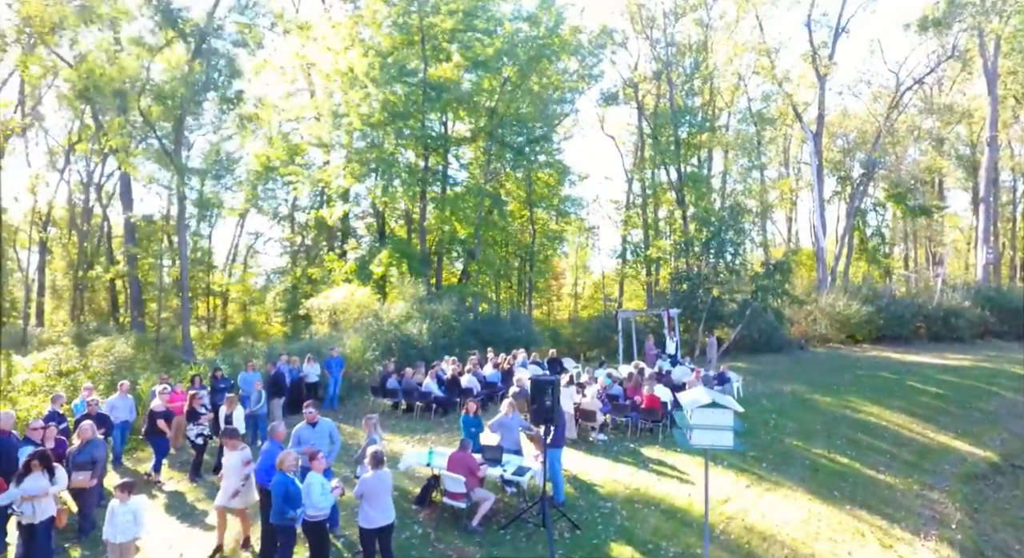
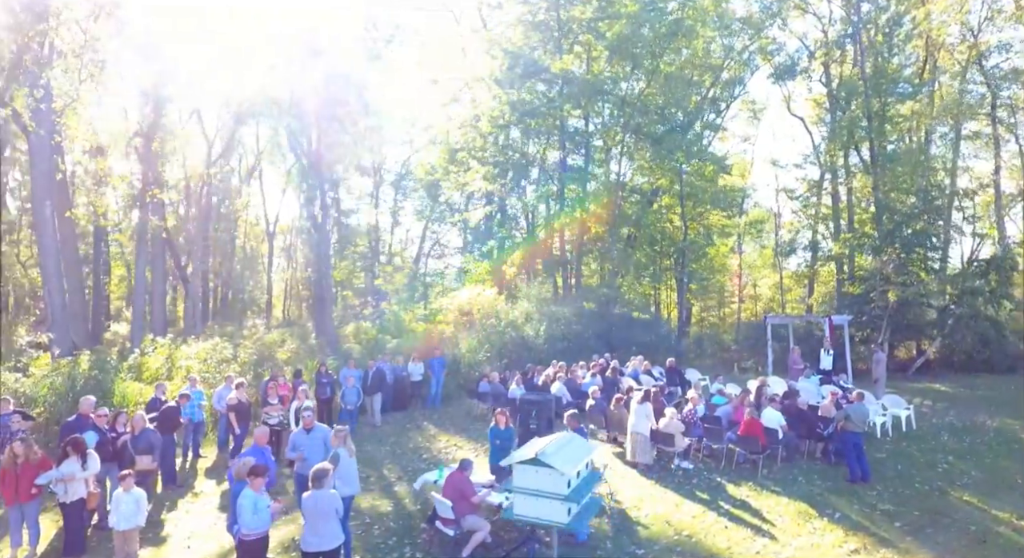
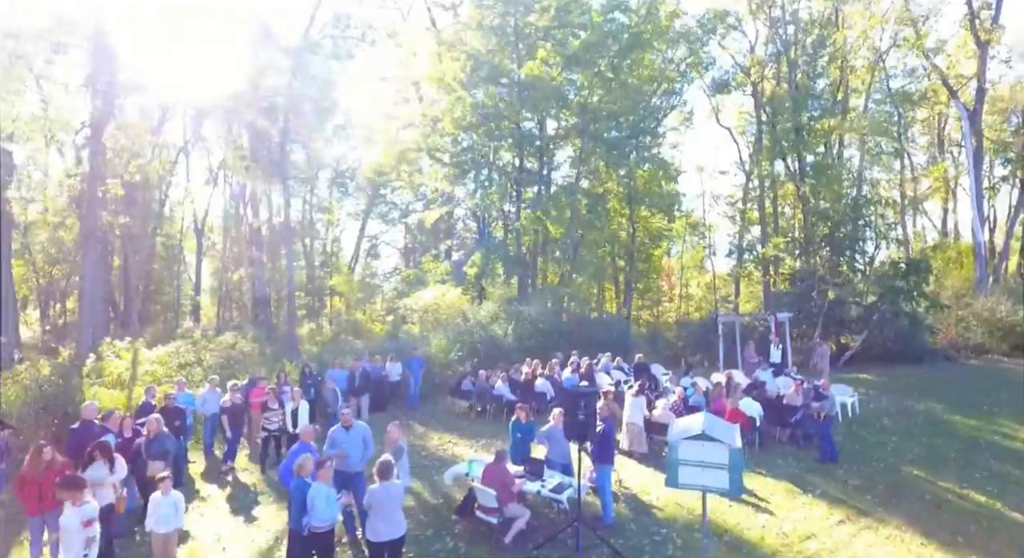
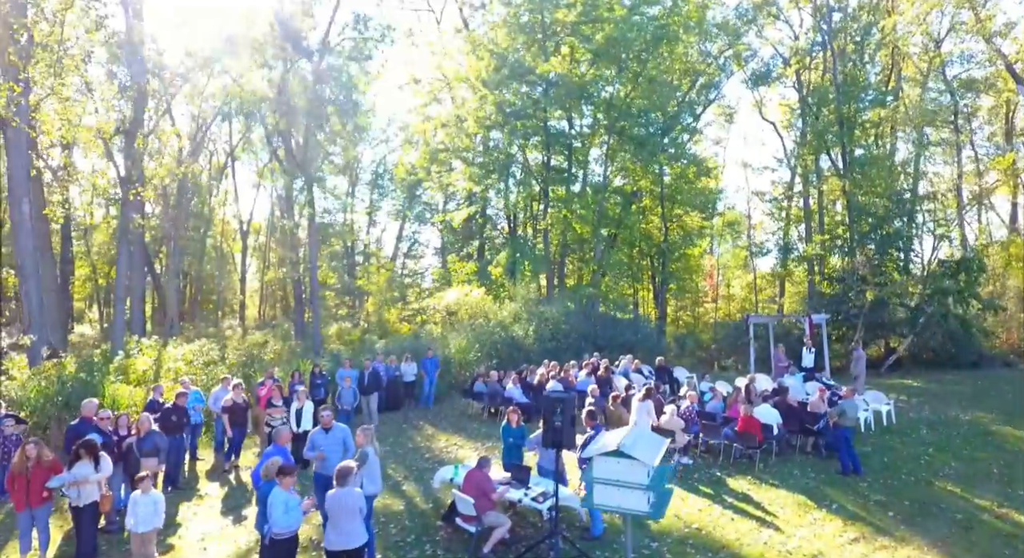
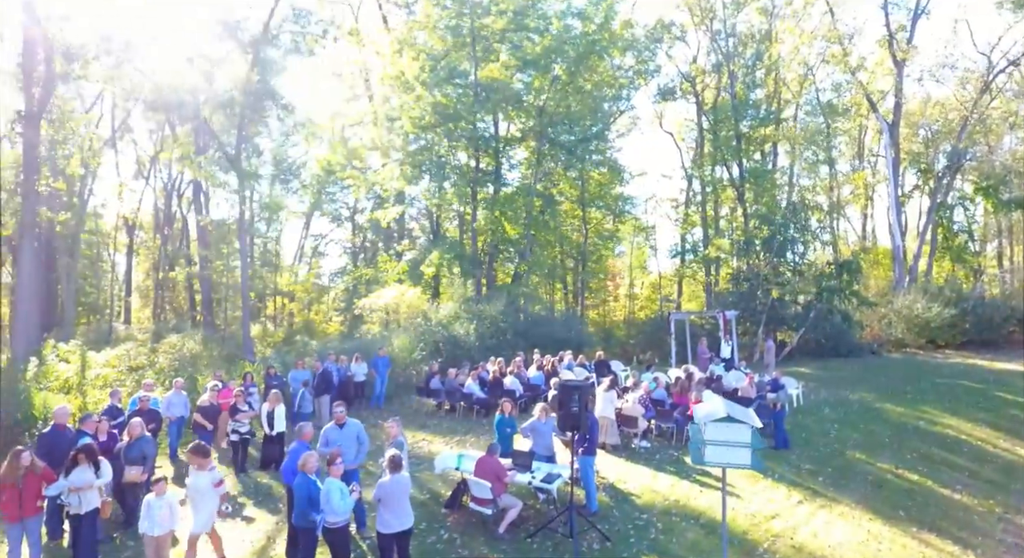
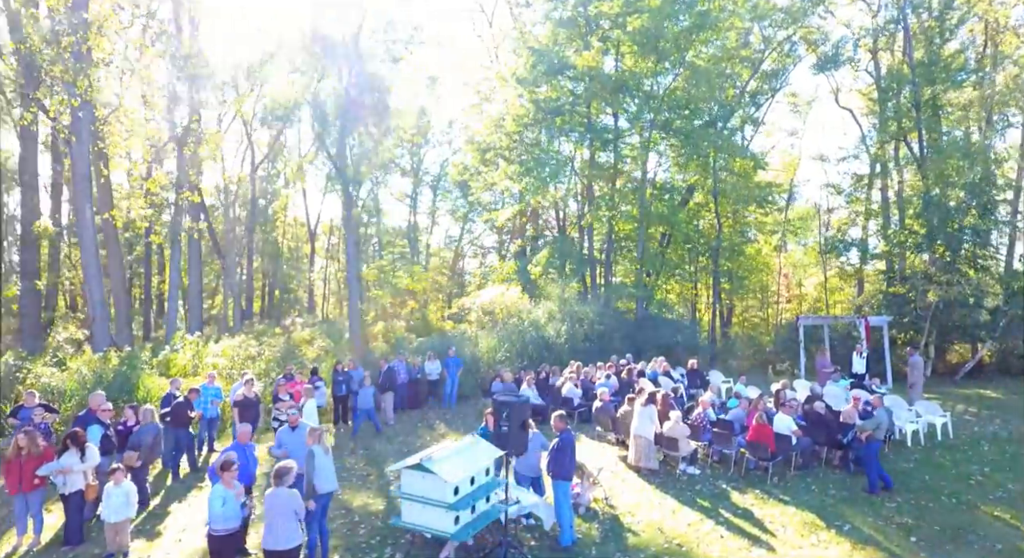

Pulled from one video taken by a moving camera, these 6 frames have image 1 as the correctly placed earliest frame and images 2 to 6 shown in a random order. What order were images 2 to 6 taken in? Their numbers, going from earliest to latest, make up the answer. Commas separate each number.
5, 3, 4, 2, 6
